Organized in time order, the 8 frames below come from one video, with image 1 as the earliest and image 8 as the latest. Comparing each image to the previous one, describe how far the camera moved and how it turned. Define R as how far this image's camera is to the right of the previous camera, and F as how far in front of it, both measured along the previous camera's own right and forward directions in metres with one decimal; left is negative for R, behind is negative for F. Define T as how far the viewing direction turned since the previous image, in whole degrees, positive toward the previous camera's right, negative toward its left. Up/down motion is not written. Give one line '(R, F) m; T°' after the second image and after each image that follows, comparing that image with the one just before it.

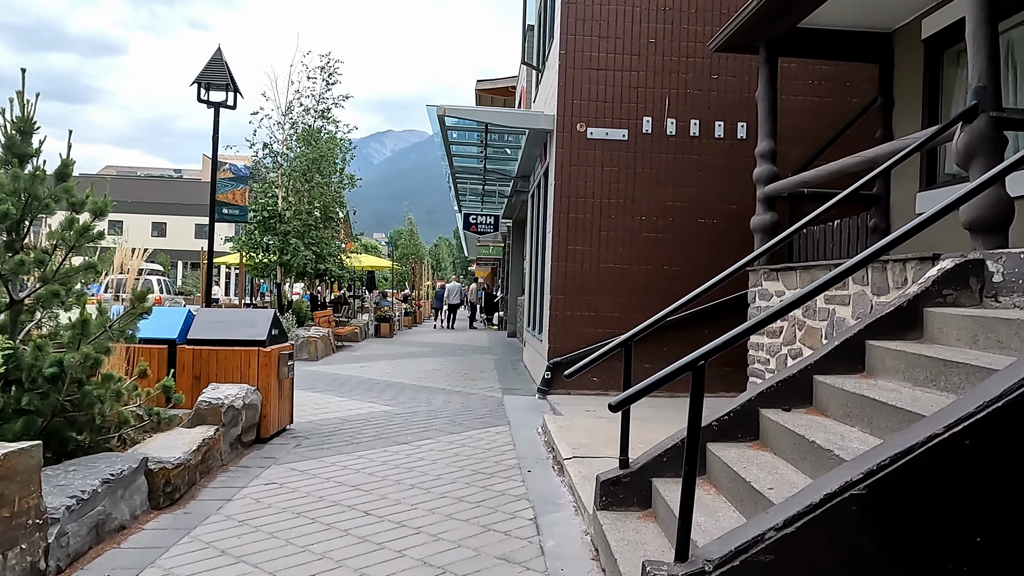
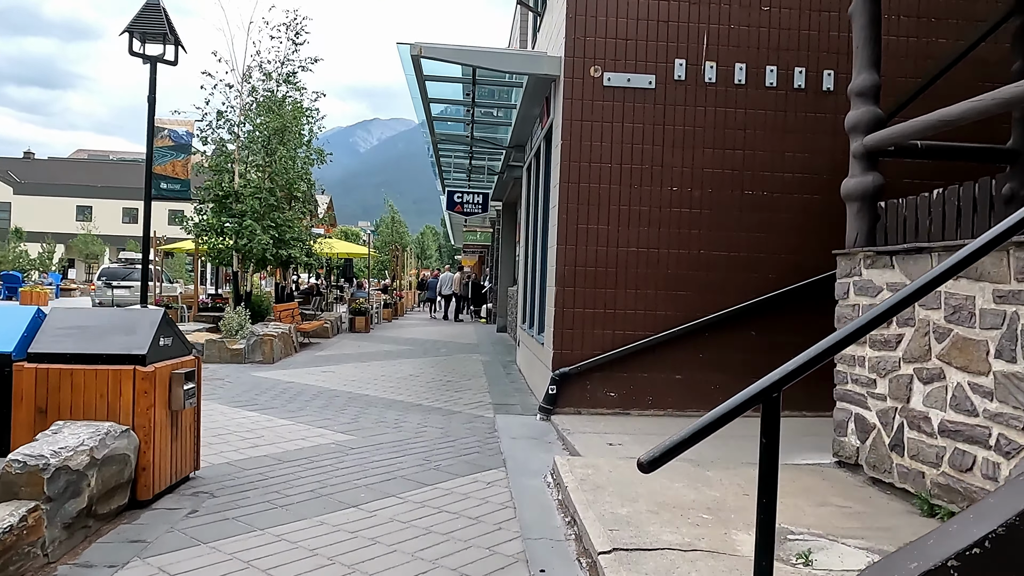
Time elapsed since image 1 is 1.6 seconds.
(-0.1, +2.1) m; +1°
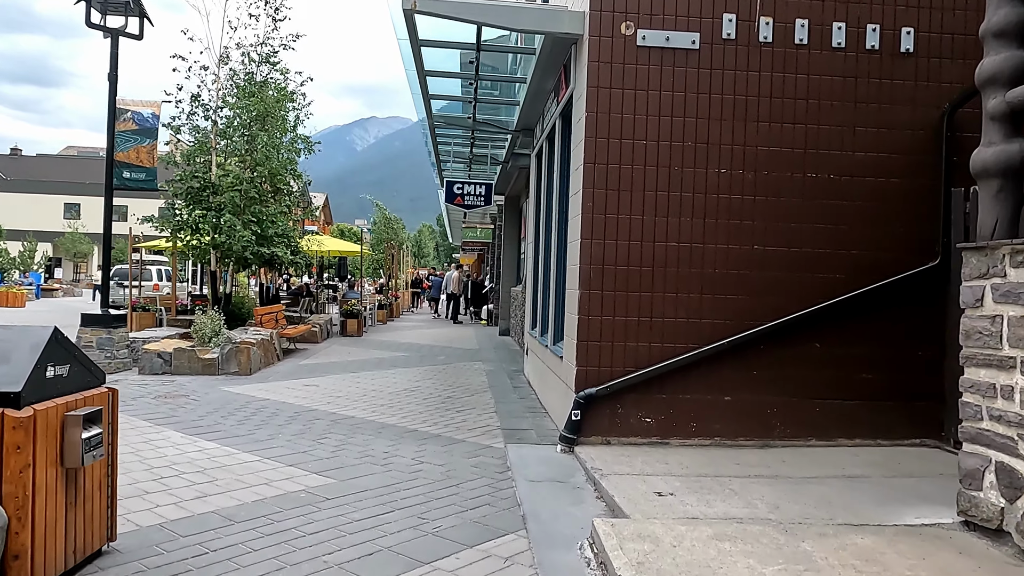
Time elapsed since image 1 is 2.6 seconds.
(-0.1, +1.3) m; 0°
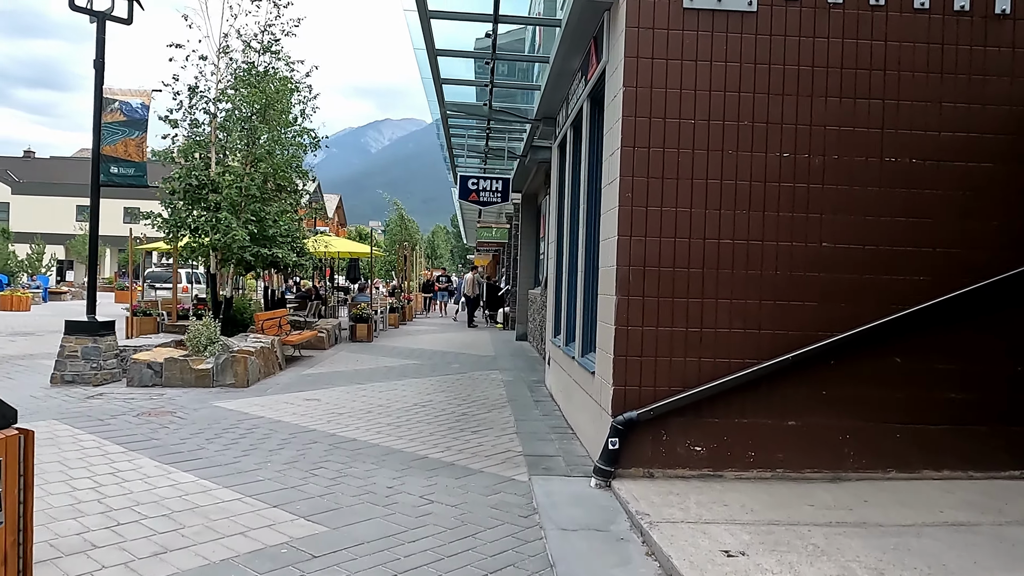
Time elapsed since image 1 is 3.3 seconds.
(-0.1, +0.9) m; -1°
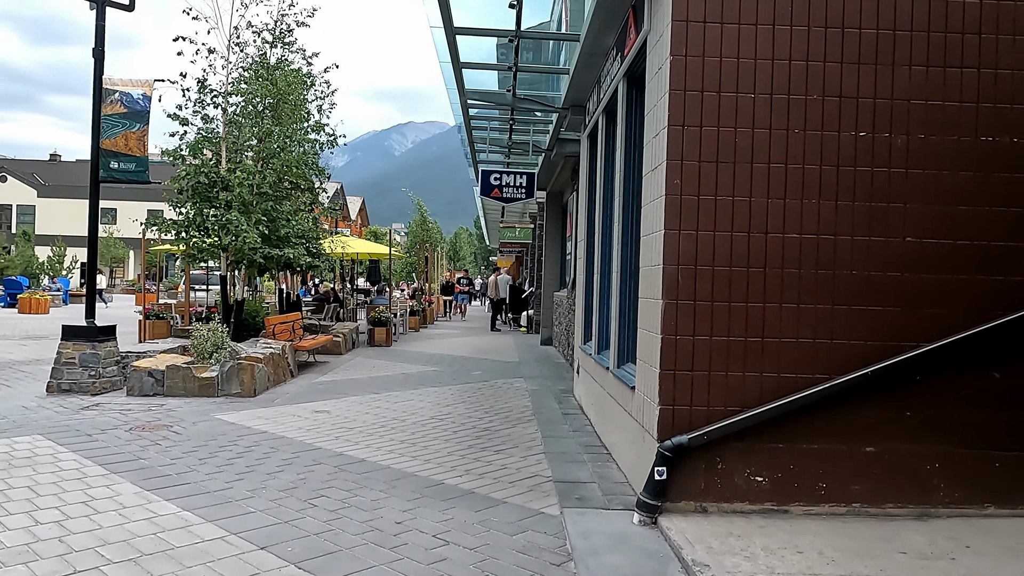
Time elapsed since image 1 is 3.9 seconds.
(0.0, +0.7) m; -2°
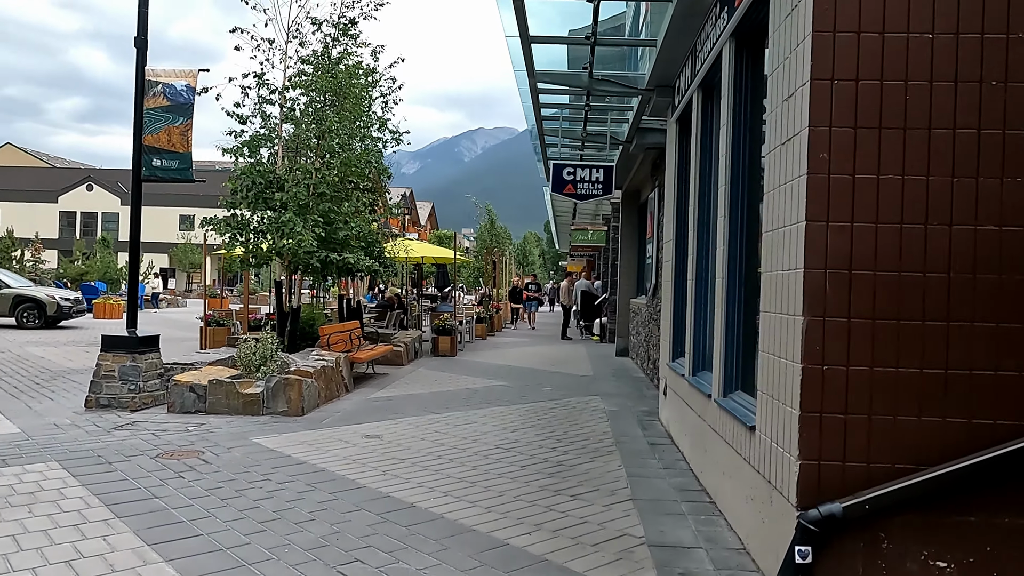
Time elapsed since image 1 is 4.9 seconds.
(-0.1, +1.1) m; -5°
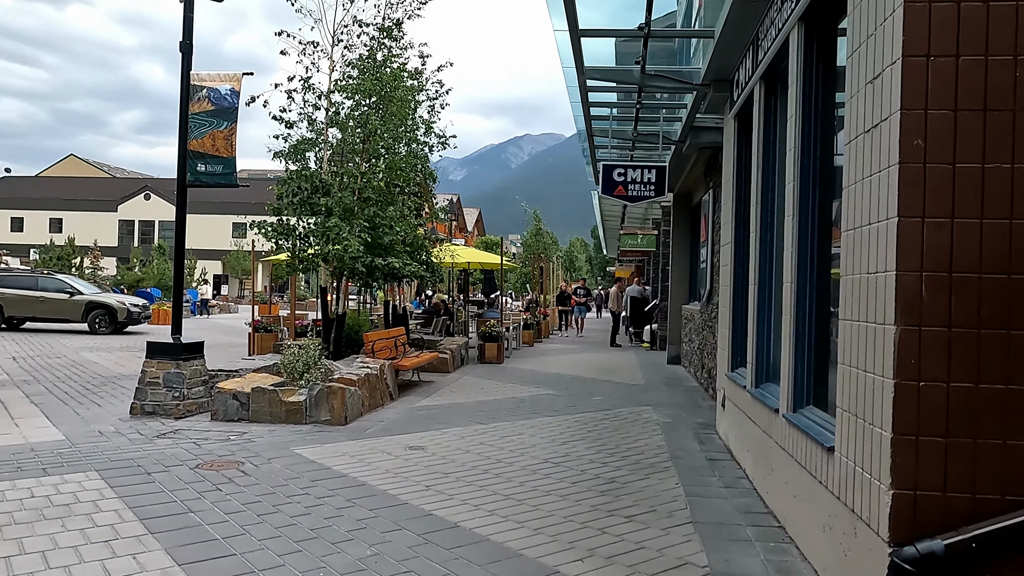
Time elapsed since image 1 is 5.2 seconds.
(0.0, +0.3) m; -4°
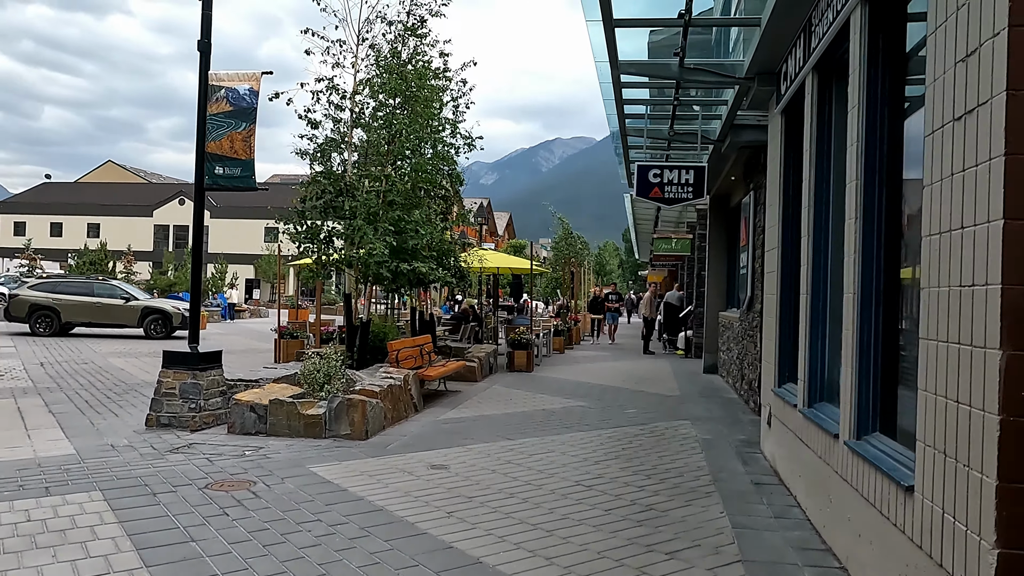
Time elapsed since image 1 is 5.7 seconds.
(0.0, +0.4) m; -2°
